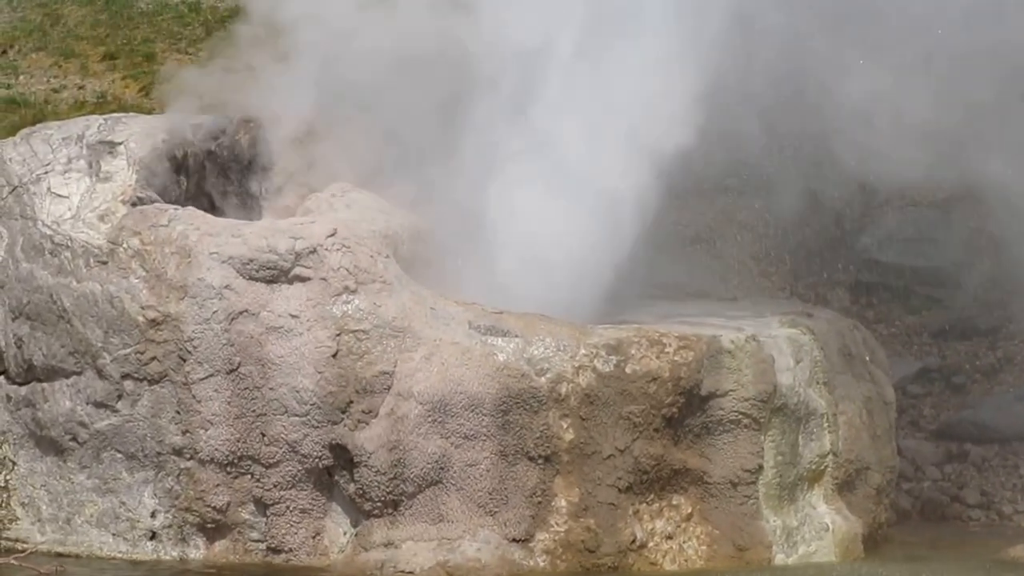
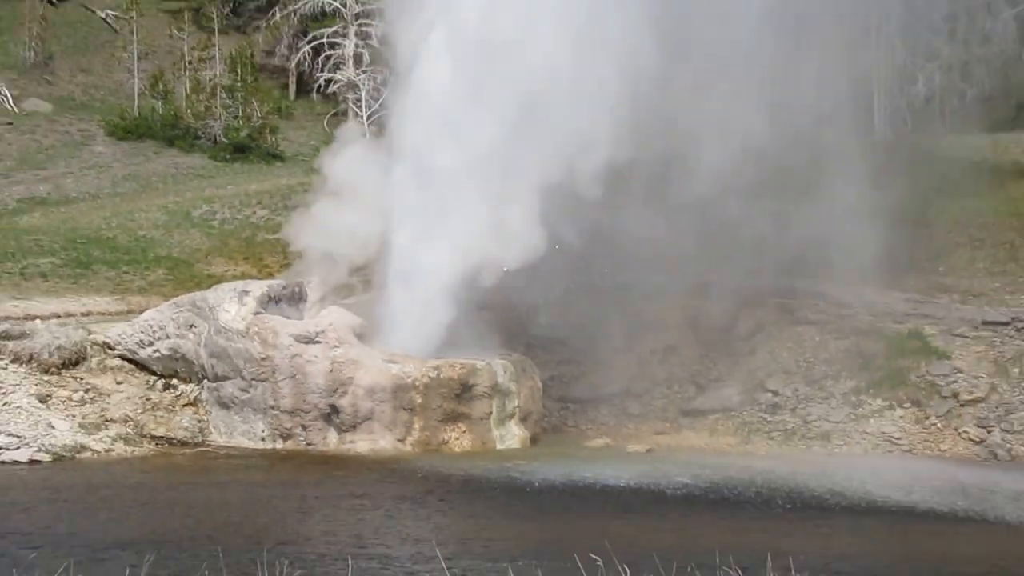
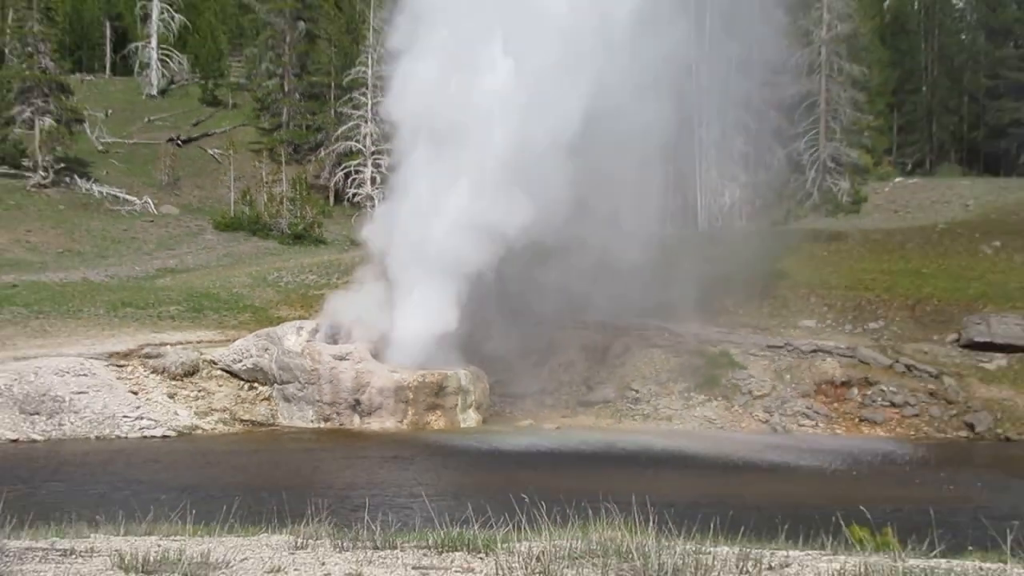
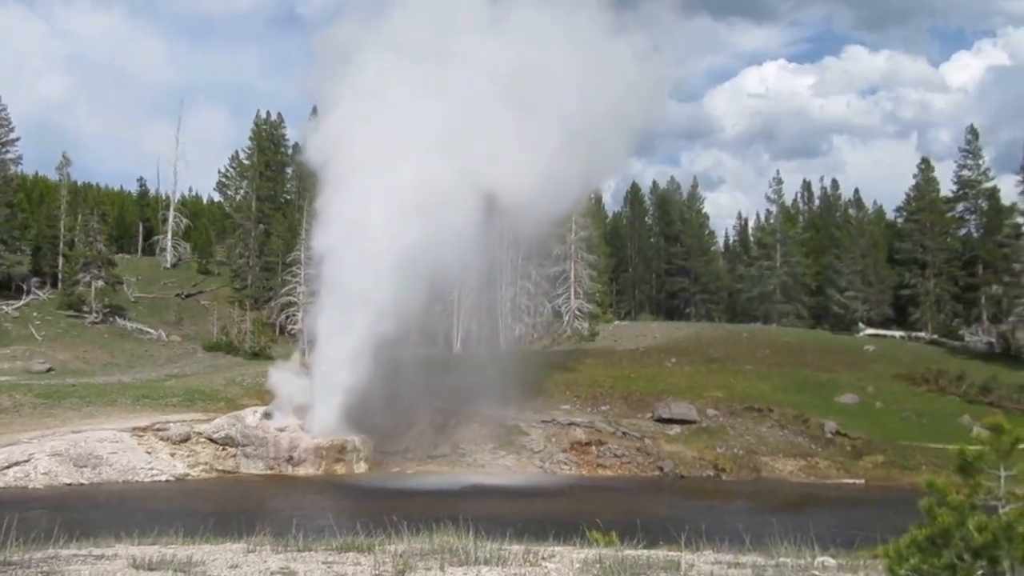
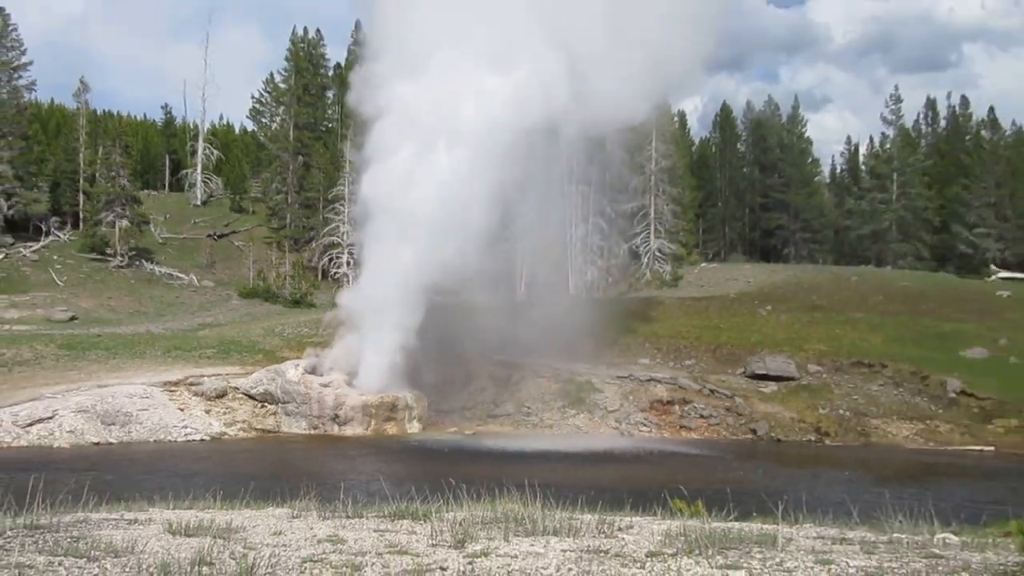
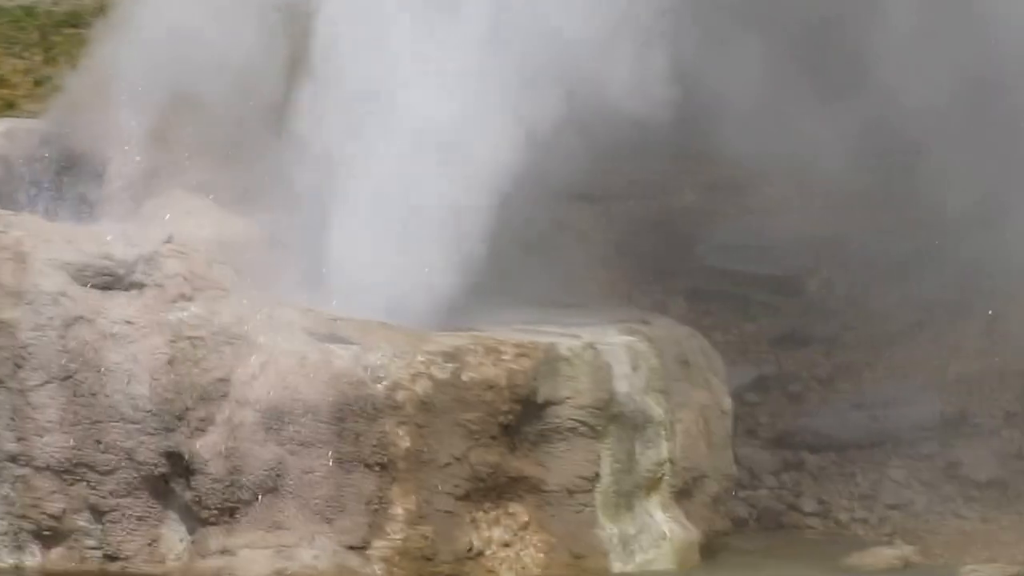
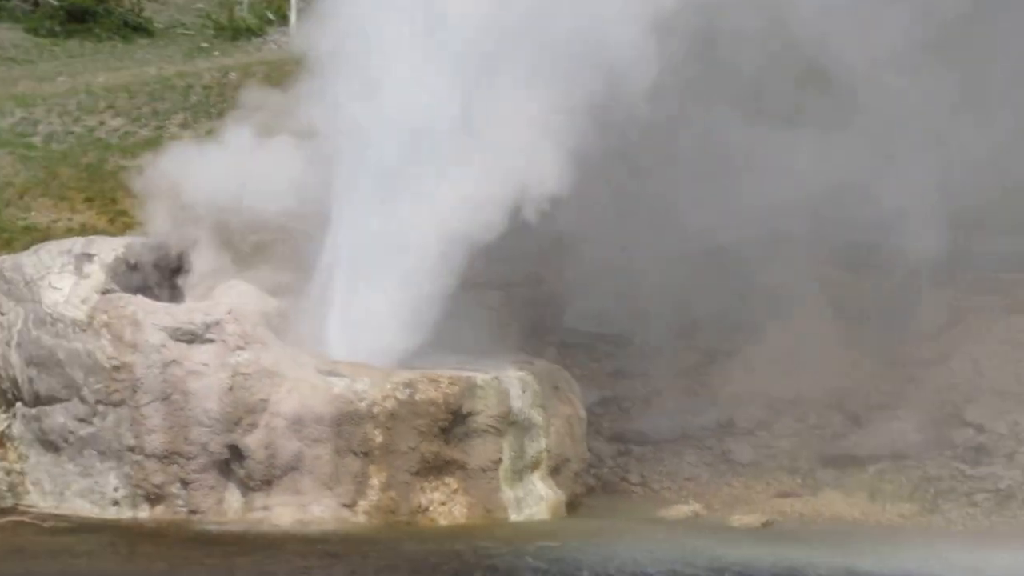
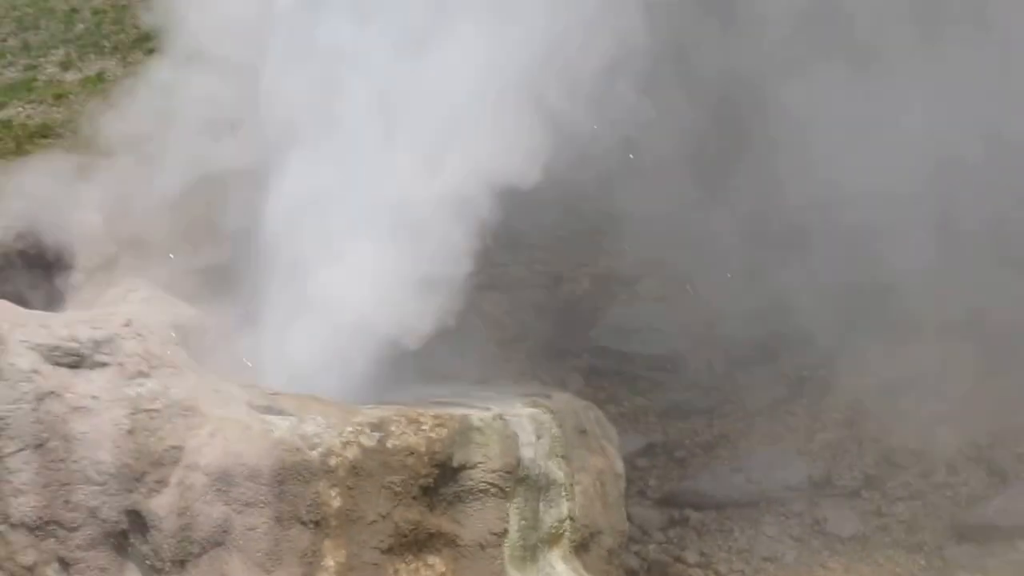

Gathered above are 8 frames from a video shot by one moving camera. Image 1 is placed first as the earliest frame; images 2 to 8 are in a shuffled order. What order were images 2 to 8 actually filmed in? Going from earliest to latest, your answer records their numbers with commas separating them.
6, 8, 7, 2, 3, 5, 4
